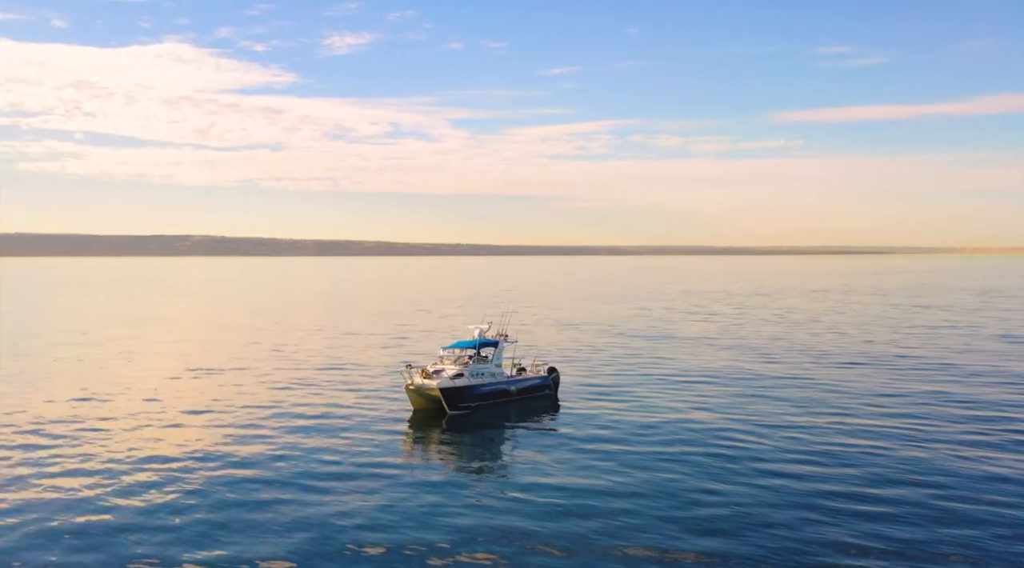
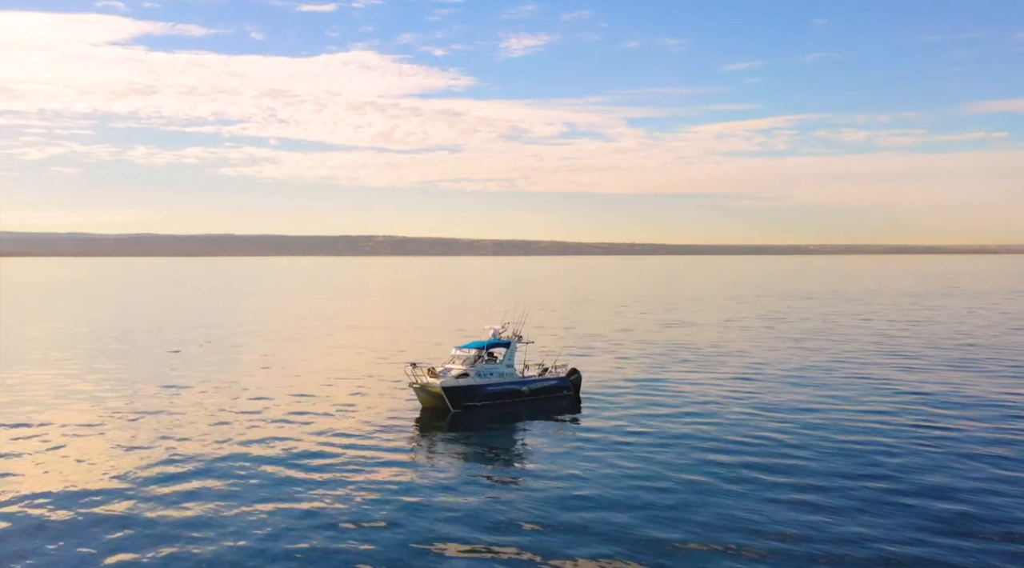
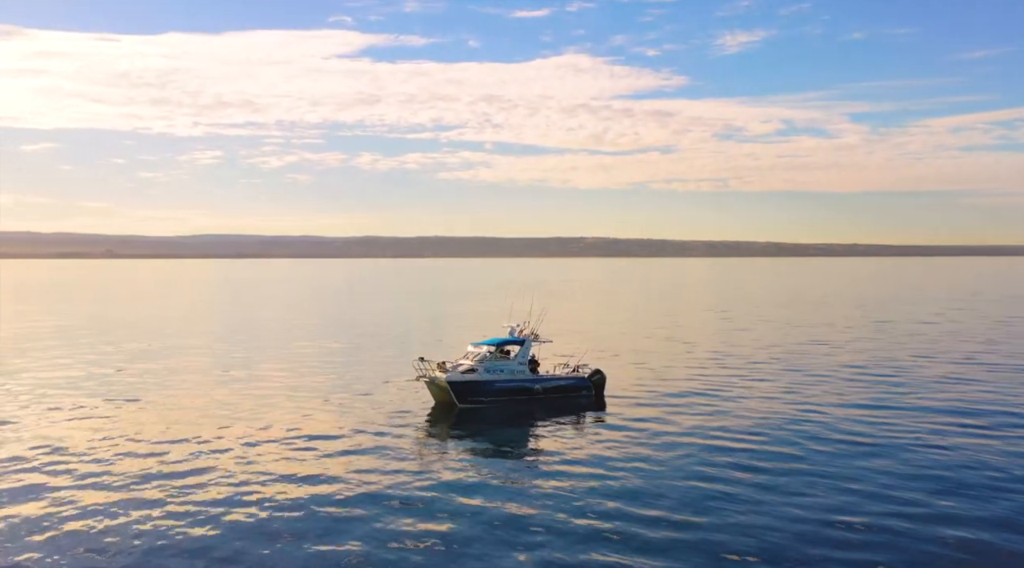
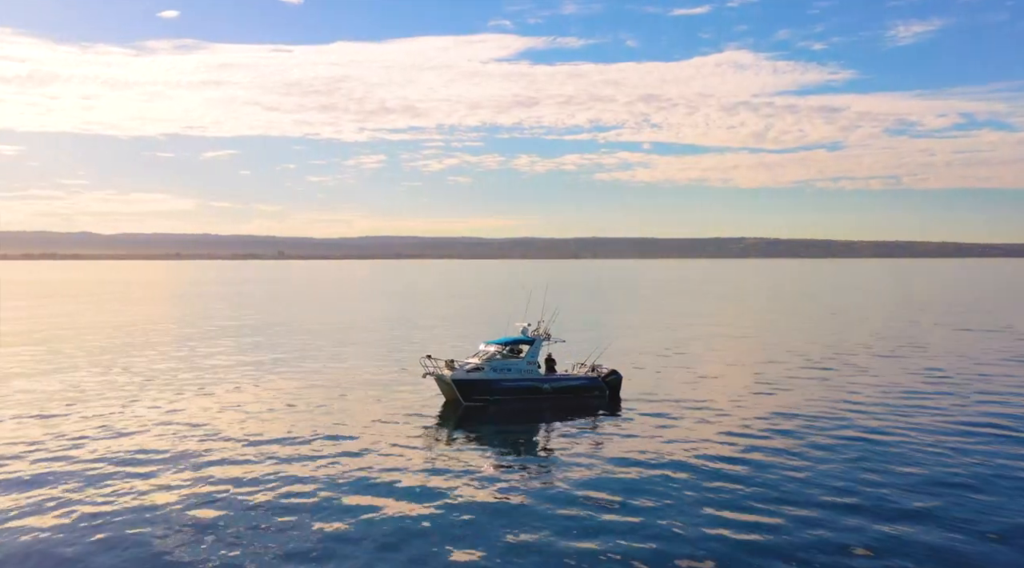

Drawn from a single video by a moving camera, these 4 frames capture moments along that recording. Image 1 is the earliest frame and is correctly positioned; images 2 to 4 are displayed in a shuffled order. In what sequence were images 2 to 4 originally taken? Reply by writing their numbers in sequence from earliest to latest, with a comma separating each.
2, 3, 4
